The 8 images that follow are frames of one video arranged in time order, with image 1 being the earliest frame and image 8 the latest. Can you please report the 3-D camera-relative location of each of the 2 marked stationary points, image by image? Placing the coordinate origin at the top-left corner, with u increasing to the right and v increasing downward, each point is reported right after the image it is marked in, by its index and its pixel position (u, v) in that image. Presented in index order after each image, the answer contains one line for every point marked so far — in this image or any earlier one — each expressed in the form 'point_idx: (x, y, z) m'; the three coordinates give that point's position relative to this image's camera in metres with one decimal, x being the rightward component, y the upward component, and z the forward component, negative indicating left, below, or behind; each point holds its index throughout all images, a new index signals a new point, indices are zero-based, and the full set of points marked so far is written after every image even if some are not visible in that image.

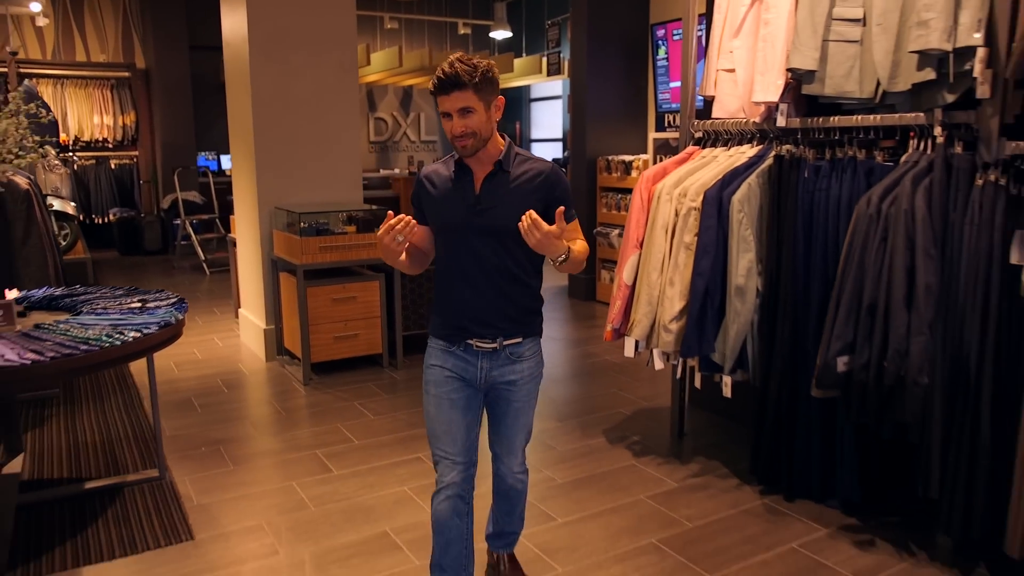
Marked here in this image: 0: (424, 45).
0: (-1.3, +3.5, +11.8) m
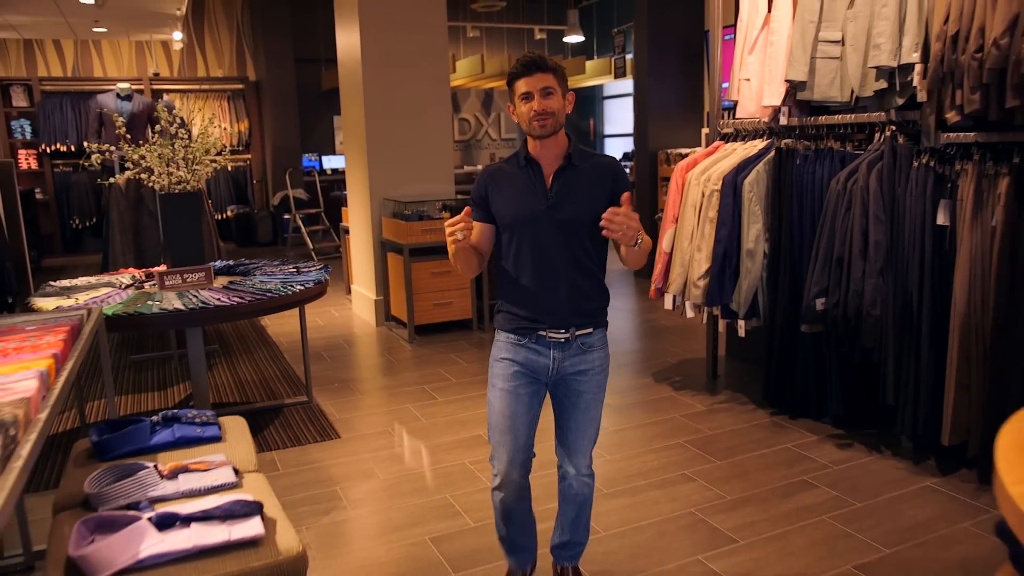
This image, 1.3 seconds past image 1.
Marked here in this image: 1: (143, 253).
0: (-0.1, +3.7, +12.8) m
1: (-2.4, +0.2, +5.3) m
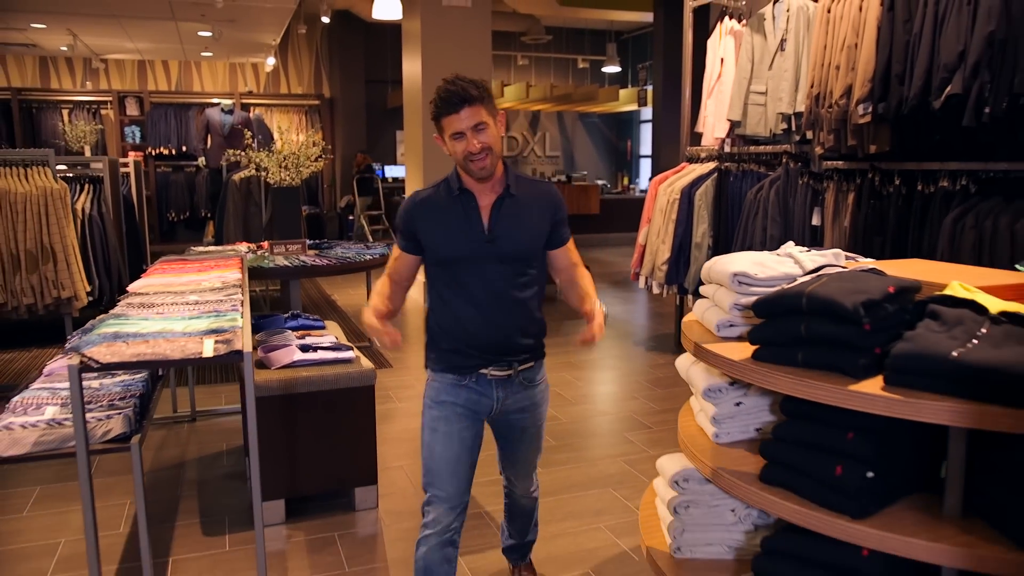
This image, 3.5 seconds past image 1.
0: (+0.6, +3.6, +14.3) m
1: (-2.2, +0.5, +6.9) m
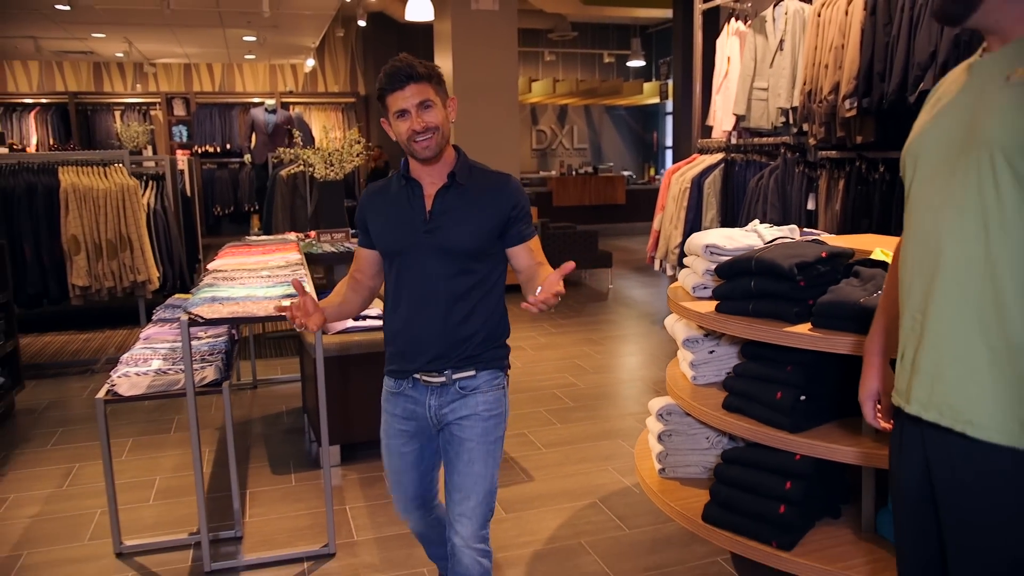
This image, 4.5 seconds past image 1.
0: (+1.1, +3.9, +14.8) m
1: (-2.0, +0.6, +7.5) m
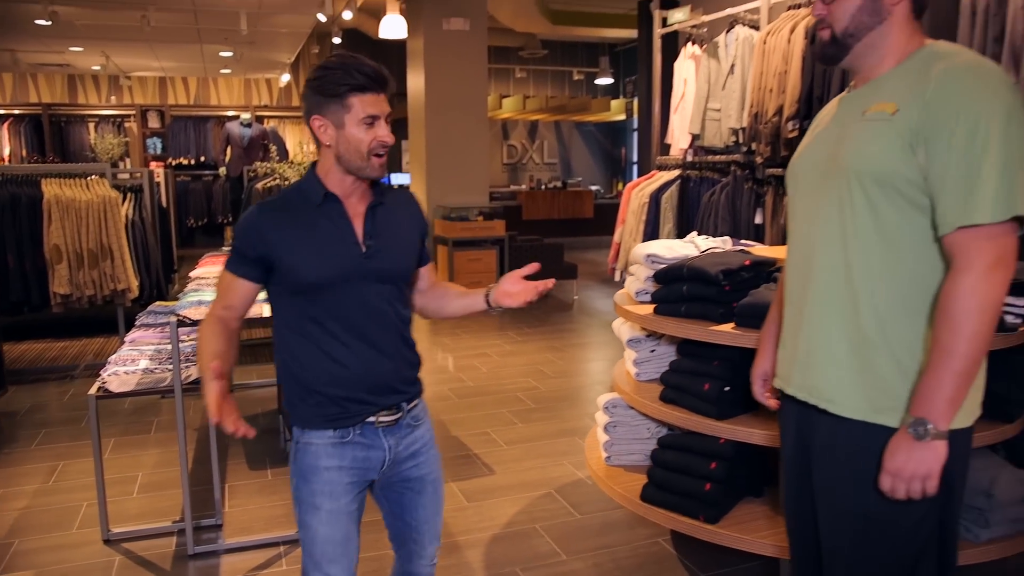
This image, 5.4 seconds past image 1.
0: (+0.6, +3.6, +15.1) m
1: (-2.3, +0.5, +7.7) m
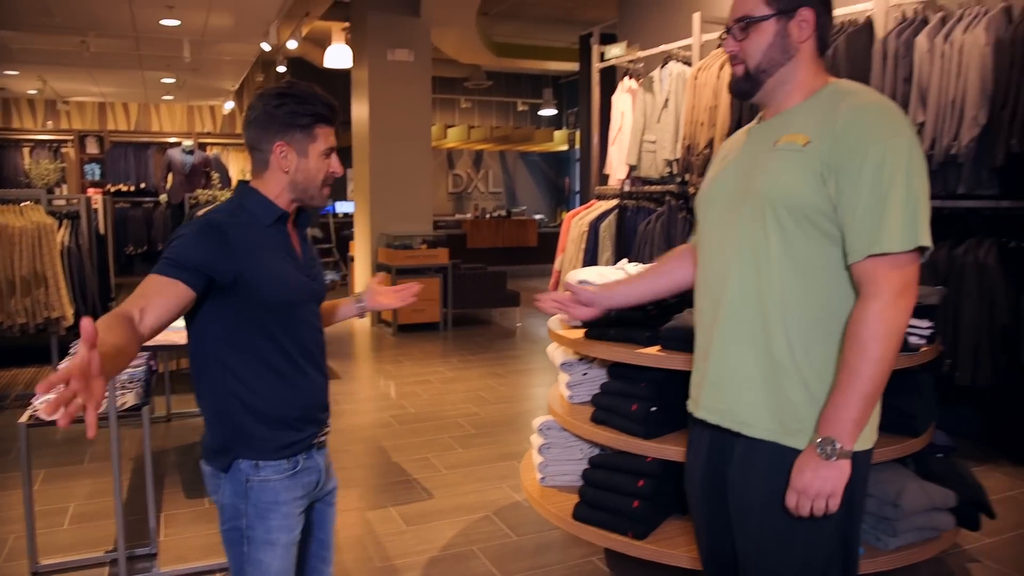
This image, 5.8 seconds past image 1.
0: (-0.4, +3.1, +15.4) m
1: (-2.8, +0.2, +7.6) m
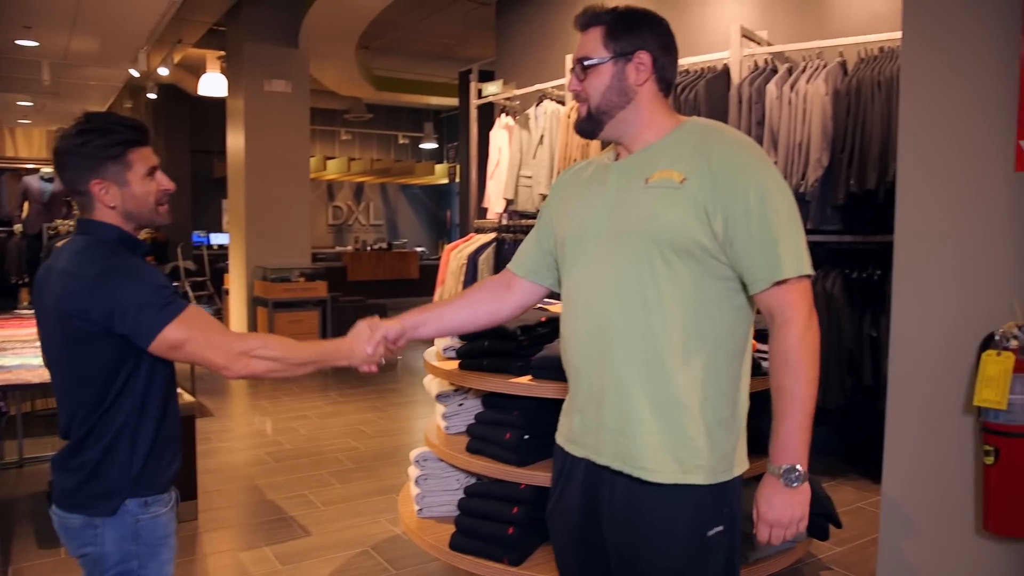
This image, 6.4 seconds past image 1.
0: (-2.6, +2.5, +15.3) m
1: (-3.9, -0.1, +7.2) m
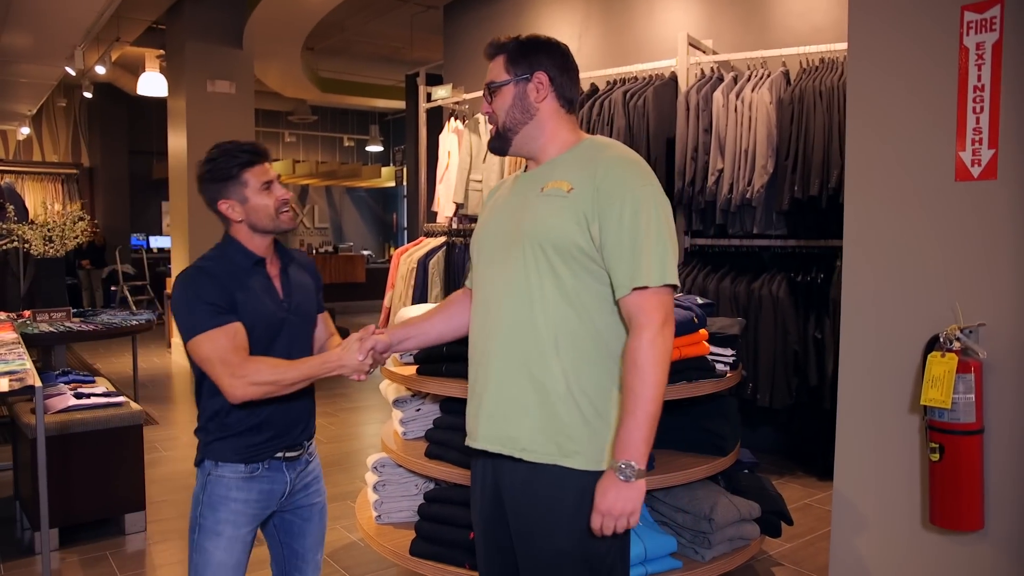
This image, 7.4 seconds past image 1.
0: (-3.6, +2.5, +15.1) m
1: (-4.3, -0.1, +7.0) m
